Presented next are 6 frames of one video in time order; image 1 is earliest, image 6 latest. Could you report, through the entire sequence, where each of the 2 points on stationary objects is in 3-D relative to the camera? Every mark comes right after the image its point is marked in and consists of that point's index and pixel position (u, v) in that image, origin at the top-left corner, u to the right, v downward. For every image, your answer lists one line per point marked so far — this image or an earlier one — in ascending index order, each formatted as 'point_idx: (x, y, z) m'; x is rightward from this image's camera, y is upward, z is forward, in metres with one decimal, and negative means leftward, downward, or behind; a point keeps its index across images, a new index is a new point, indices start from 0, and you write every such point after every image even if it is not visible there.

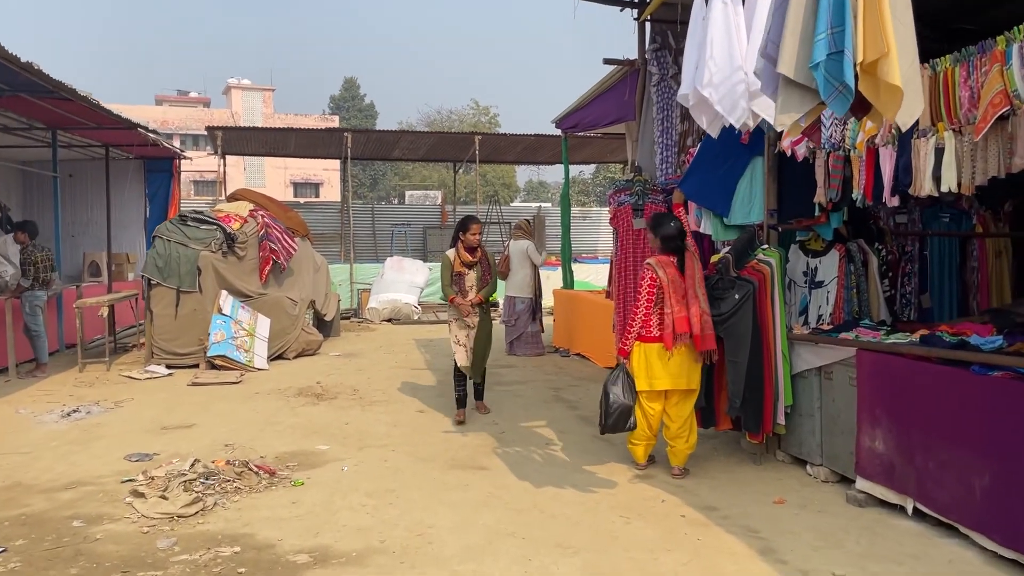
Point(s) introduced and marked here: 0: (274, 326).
0: (-2.5, -0.4, +8.9) m
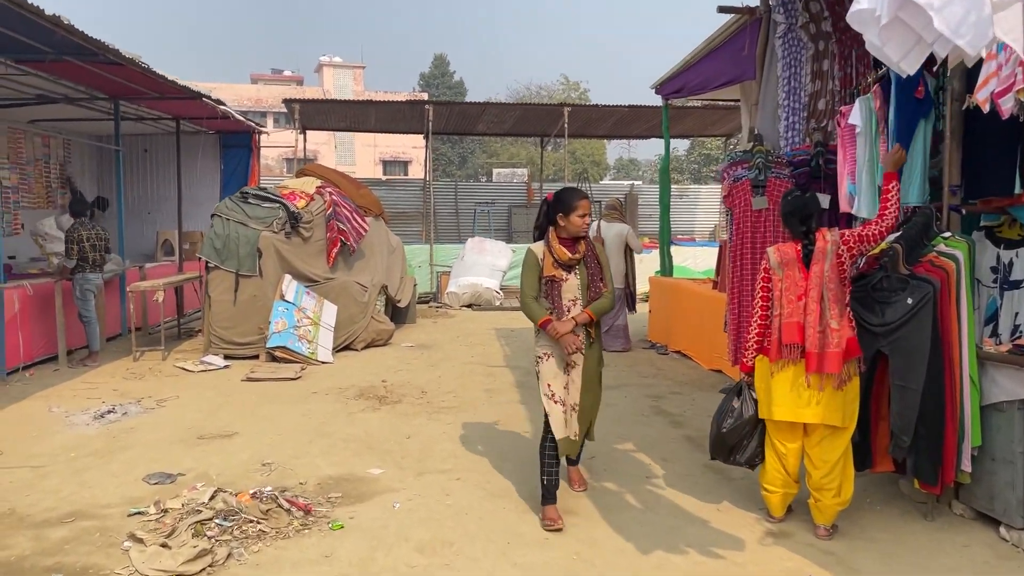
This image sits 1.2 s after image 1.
0: (-1.7, -0.3, +8.1) m
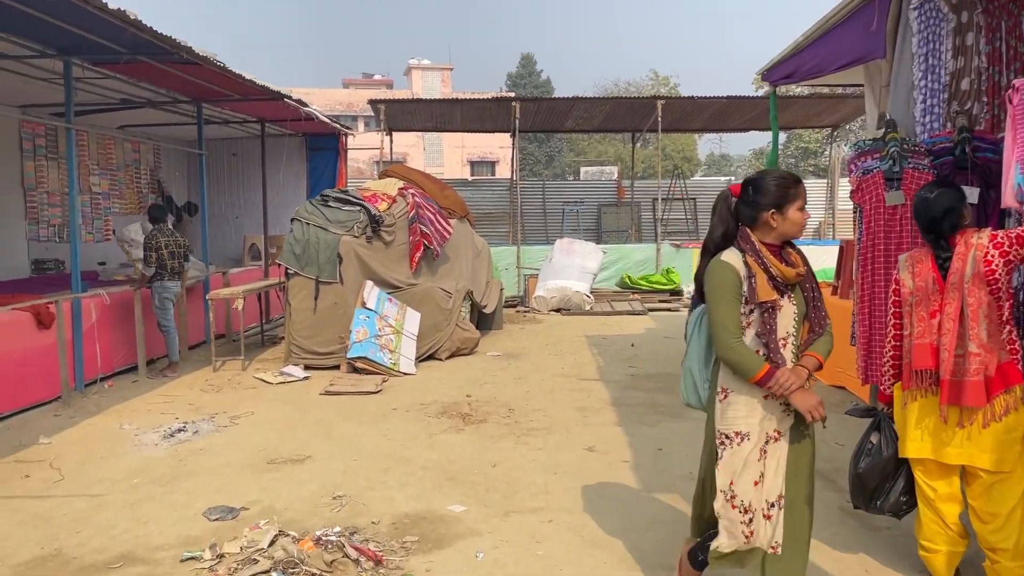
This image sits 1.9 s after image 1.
0: (-0.8, -0.3, +7.7) m
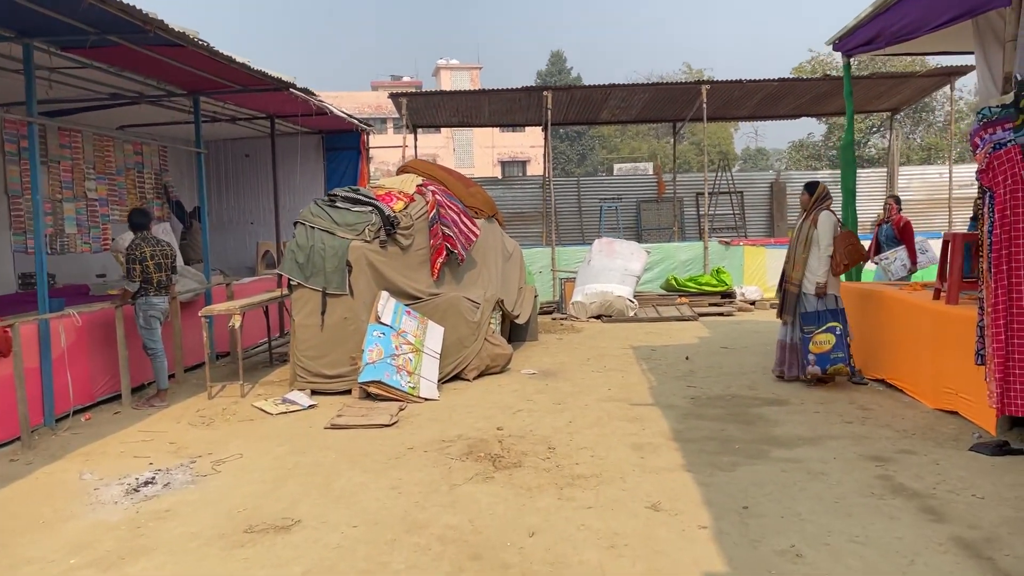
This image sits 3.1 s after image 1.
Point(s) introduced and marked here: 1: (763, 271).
0: (-0.5, -0.4, +6.7) m
1: (+3.7, +0.3, +12.2) m
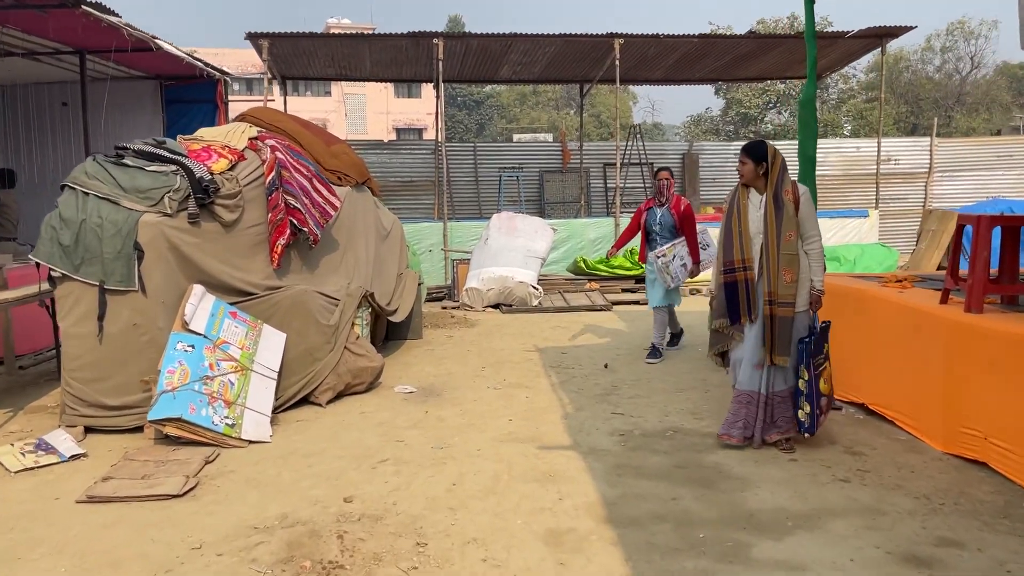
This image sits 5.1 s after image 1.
0: (-1.3, -0.3, +4.9) m
1: (+2.2, +0.5, +10.9) m
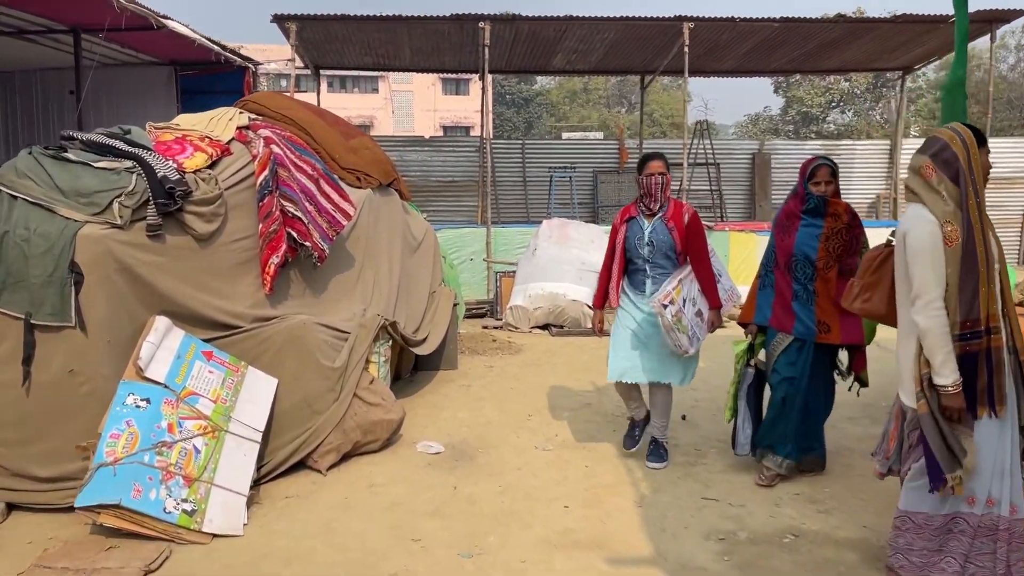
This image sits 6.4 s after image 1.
0: (-1.0, -0.5, +3.8) m
1: (+2.8, +0.3, +9.6) m
